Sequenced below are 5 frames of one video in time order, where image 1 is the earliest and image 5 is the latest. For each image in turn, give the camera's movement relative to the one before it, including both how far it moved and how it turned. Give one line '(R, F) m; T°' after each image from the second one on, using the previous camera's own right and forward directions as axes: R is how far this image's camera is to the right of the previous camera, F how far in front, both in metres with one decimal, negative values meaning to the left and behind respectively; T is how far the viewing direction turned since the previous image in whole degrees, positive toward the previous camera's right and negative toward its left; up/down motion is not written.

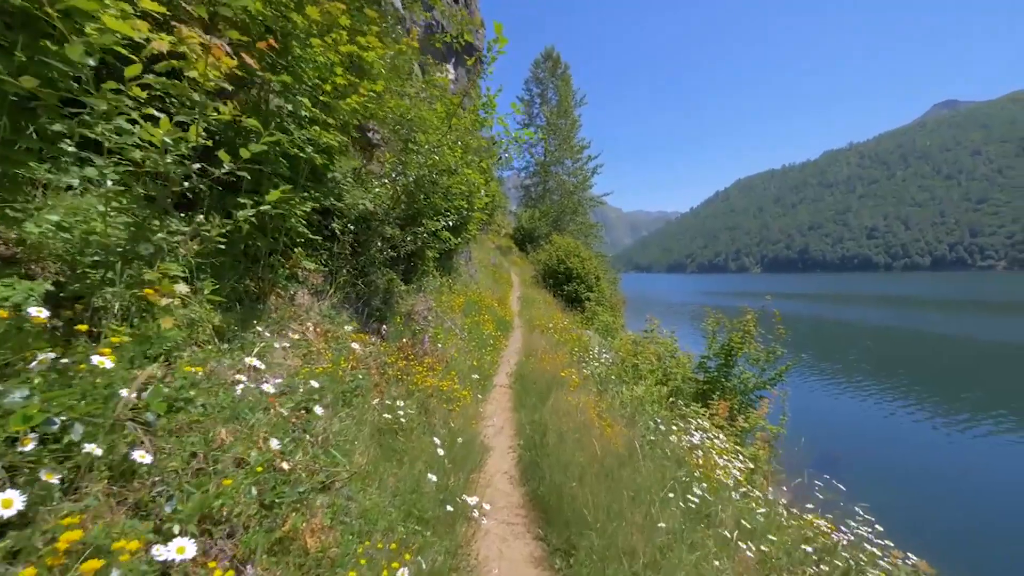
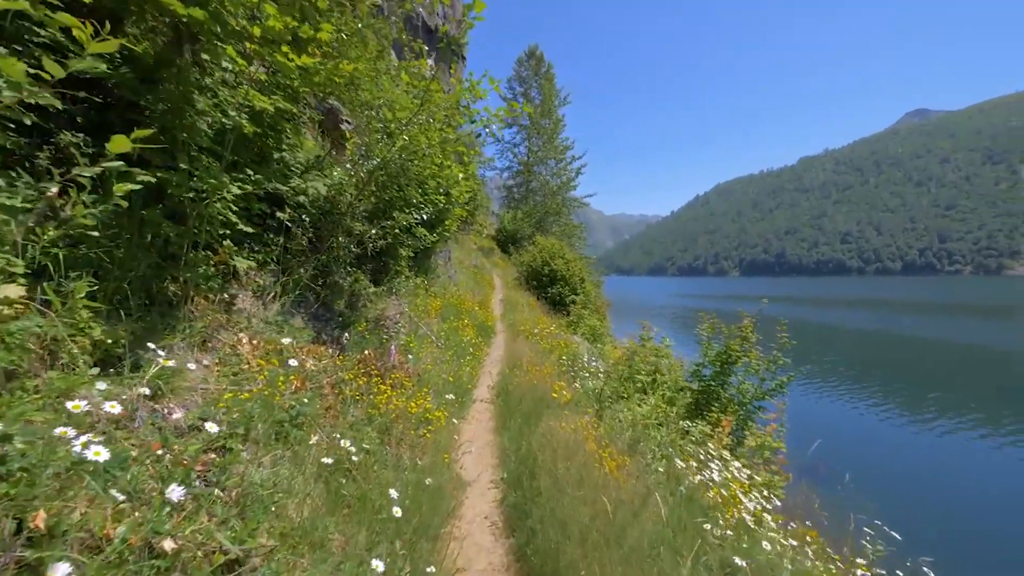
(0.0, +0.8) m; +2°
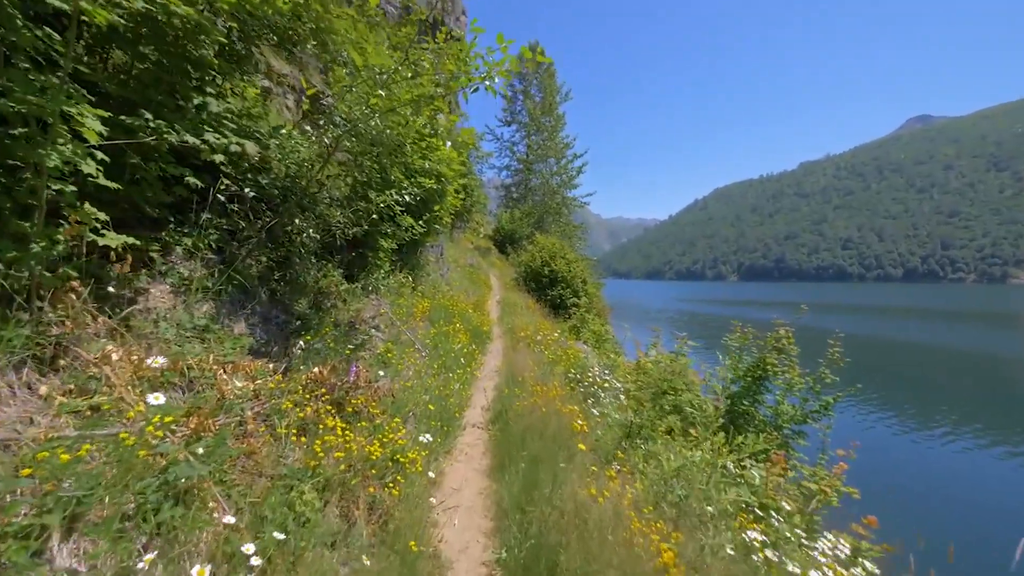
(-0.1, +1.3) m; 0°
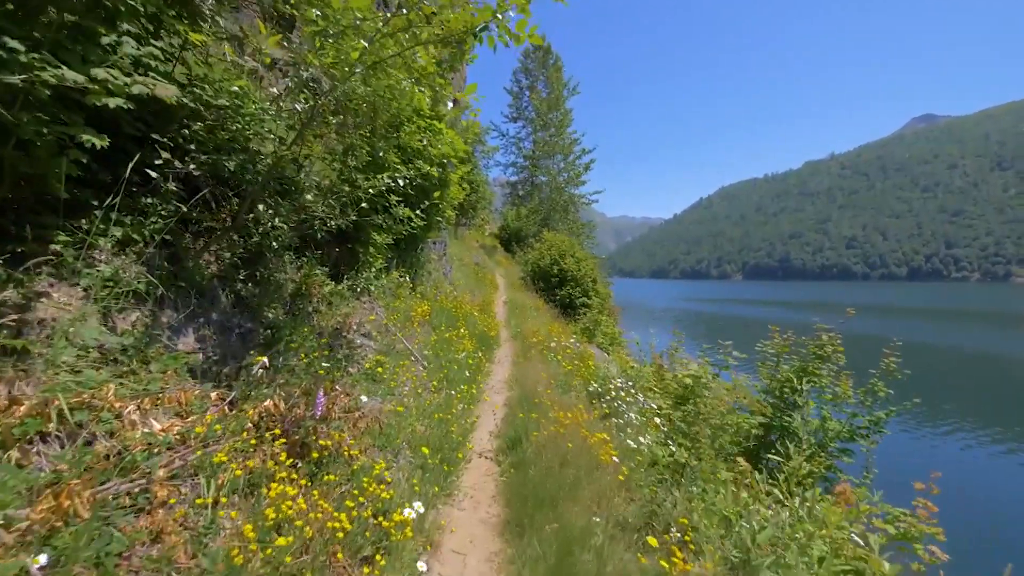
(-0.1, +0.9) m; -1°
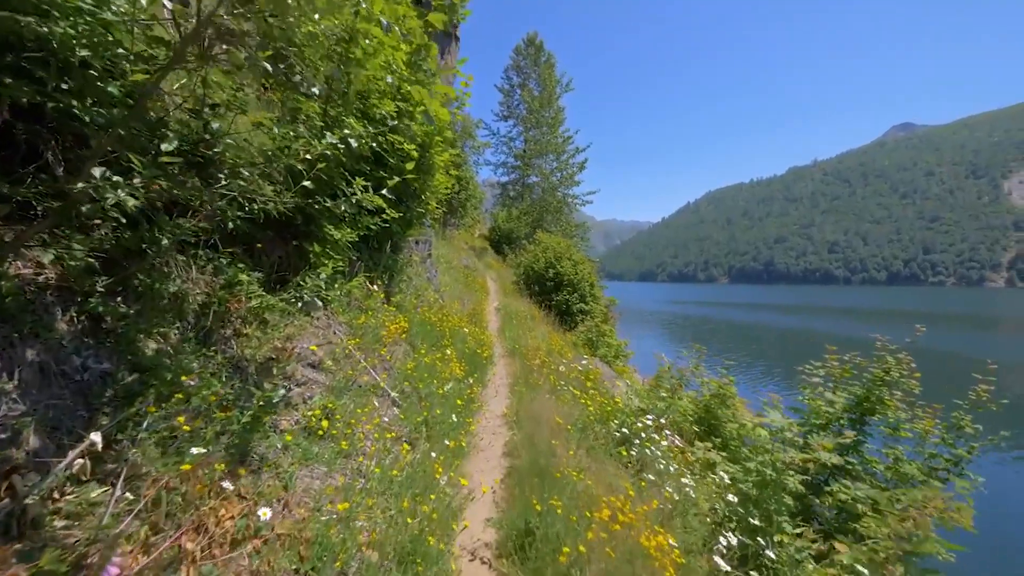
(-0.1, +1.5) m; +2°
